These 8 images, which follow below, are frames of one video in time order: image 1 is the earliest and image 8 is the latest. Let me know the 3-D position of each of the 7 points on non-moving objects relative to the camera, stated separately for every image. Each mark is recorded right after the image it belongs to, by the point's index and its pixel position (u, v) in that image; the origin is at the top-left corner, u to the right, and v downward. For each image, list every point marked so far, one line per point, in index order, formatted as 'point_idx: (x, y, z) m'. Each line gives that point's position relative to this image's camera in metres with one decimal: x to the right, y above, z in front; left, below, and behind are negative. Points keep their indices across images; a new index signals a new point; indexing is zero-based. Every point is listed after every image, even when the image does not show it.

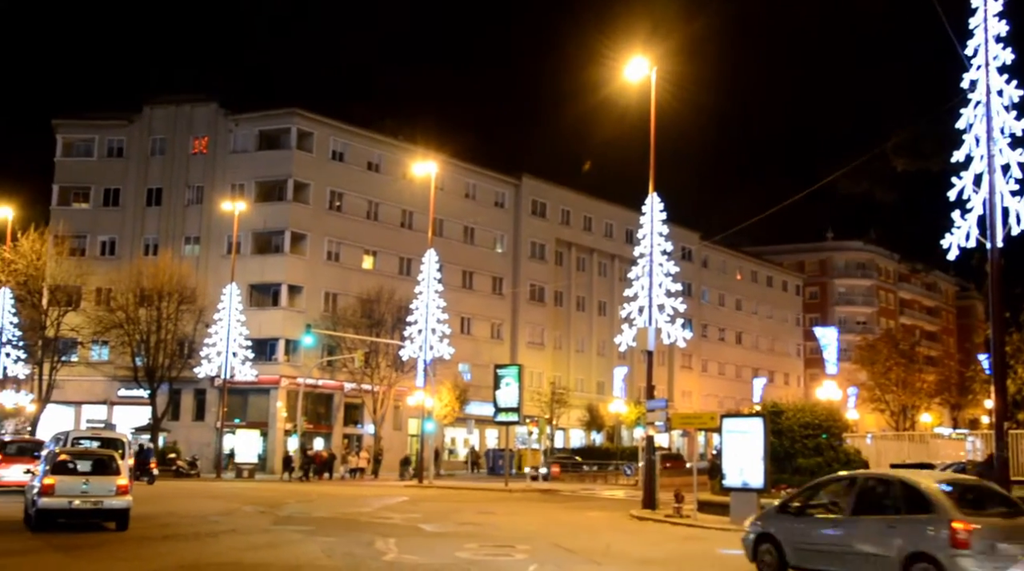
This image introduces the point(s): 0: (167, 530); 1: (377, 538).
0: (-6.0, -4.3, +17.2) m
1: (-2.4, -4.5, +17.7) m
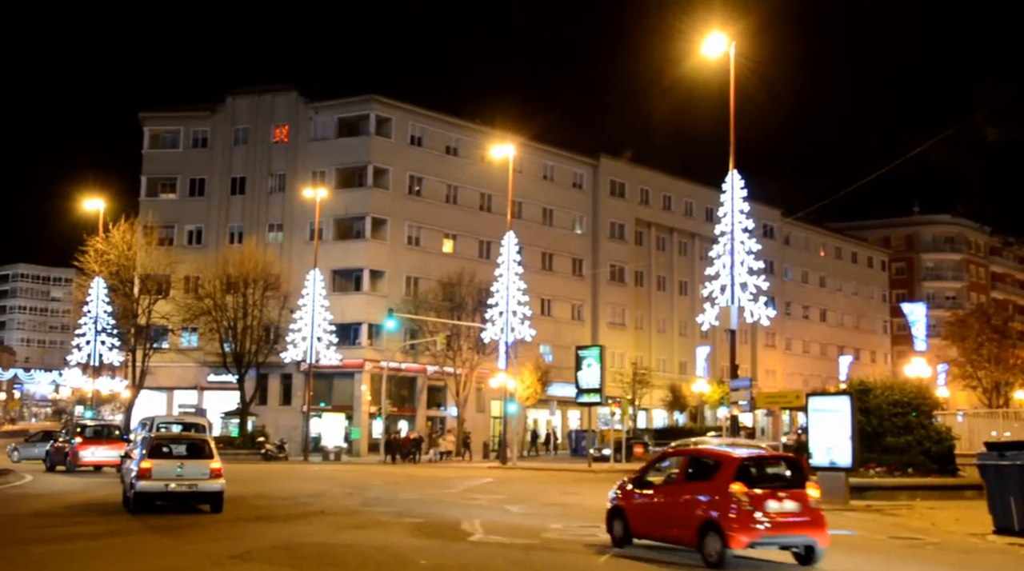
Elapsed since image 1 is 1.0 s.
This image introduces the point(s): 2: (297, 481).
0: (-4.5, -4.0, +17.6) m
1: (-0.9, -4.2, +17.8) m
2: (-4.2, -3.9, +19.6) m
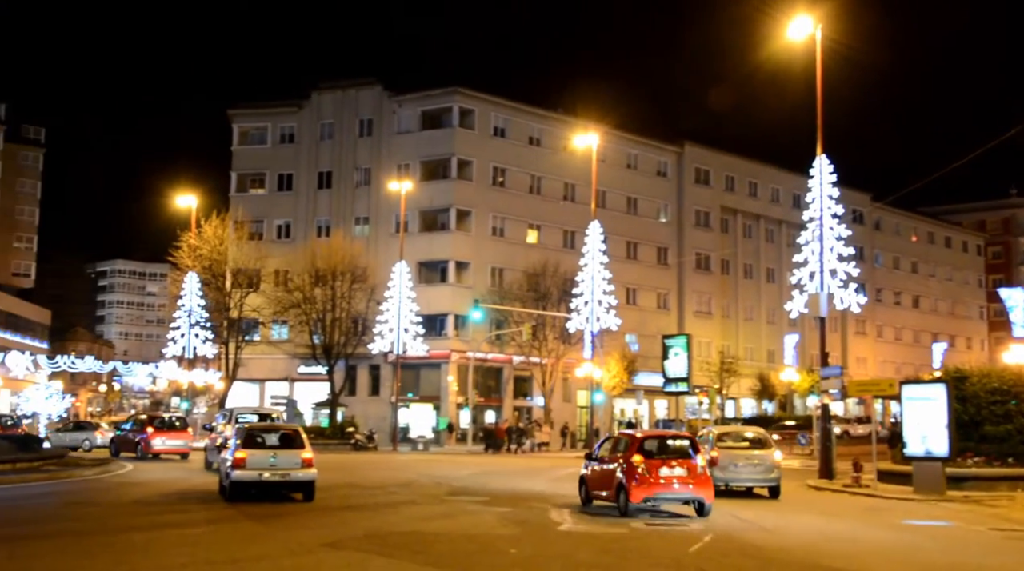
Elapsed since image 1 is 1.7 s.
0: (-2.9, -3.9, +17.8) m
1: (+0.7, -4.1, +17.8) m
2: (-2.4, -3.7, +19.8) m
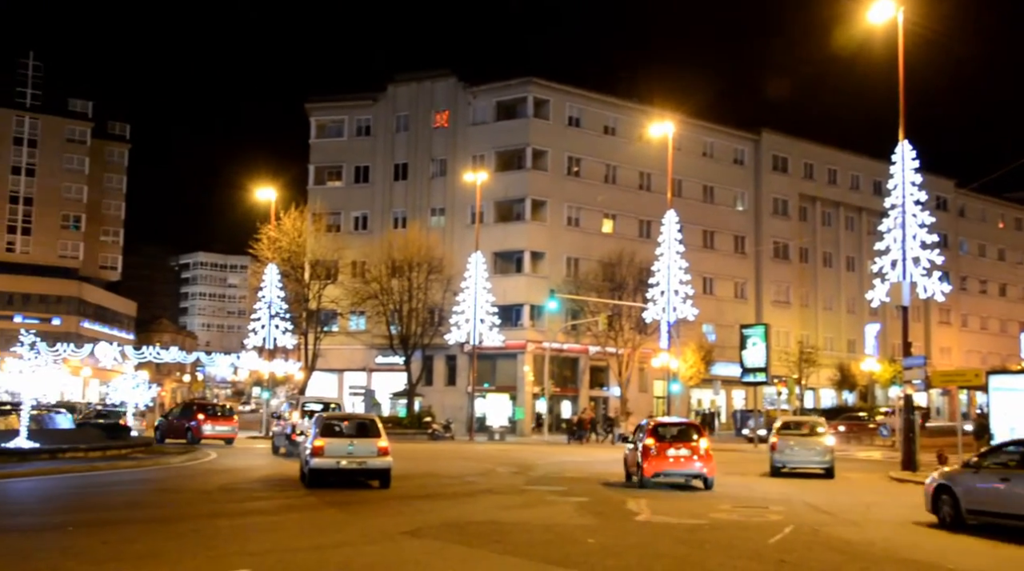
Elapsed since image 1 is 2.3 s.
0: (-1.6, -3.7, +17.9) m
1: (+2.1, -3.9, +17.8) m
2: (-0.9, -3.6, +20.0) m
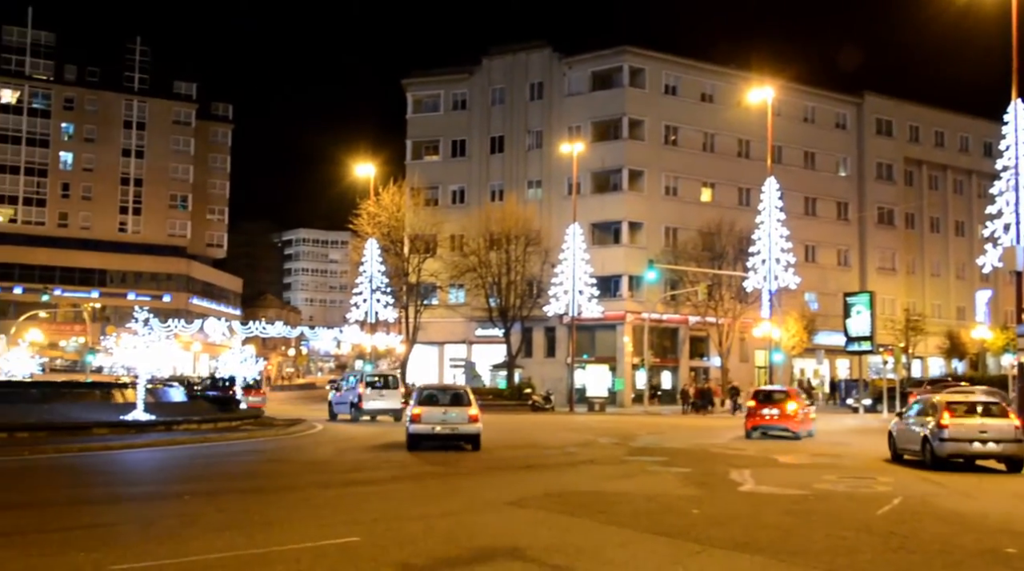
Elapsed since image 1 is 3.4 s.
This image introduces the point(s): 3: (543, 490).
0: (+0.3, -3.2, +18.1) m
1: (+3.9, -3.3, +17.7) m
2: (+1.0, -3.0, +20.0) m
3: (+0.5, -3.5, +16.8) m
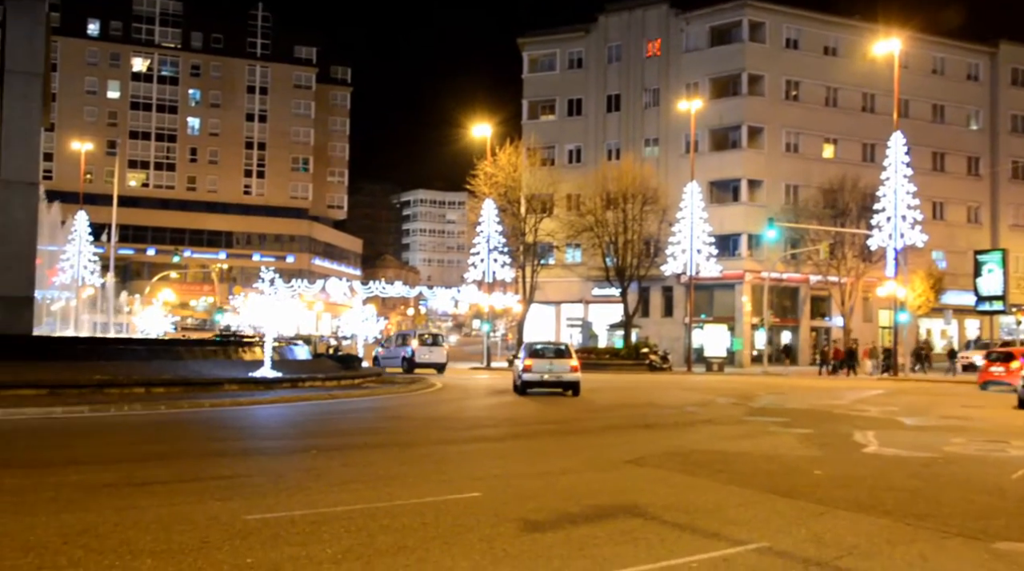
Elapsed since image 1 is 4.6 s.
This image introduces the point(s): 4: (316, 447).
0: (+2.5, -2.5, +18.1) m
1: (+6.0, -2.6, +17.4) m
2: (+3.4, -2.2, +20.0) m
3: (+2.6, -2.8, +16.8) m
4: (-3.4, -2.8, +16.9) m
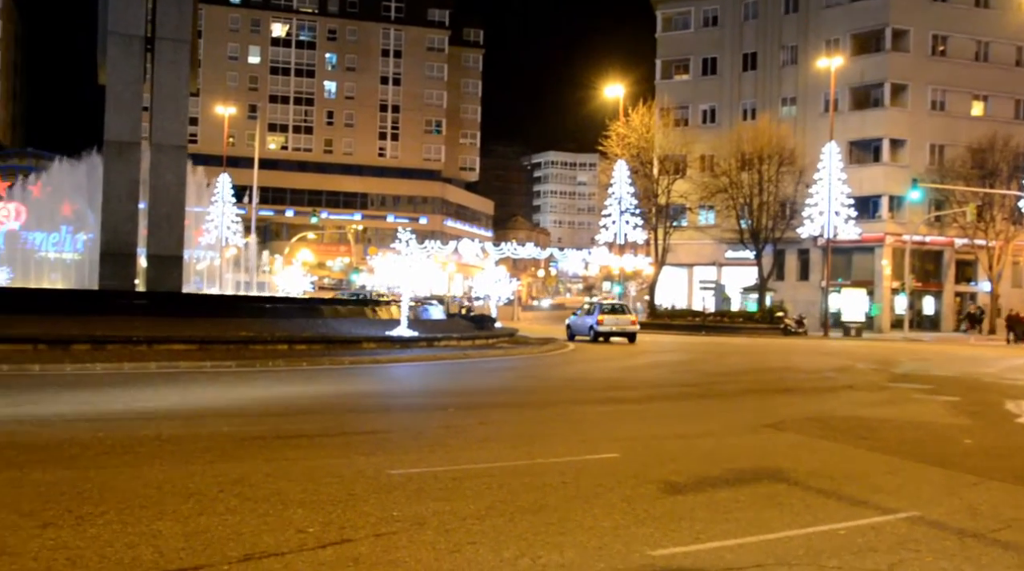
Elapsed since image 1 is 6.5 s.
0: (+4.8, -1.8, +17.9) m
1: (+8.3, -1.9, +16.8) m
2: (+5.9, -1.4, +19.7) m
3: (+4.9, -2.2, +16.6) m
4: (-1.1, -2.1, +17.3) m
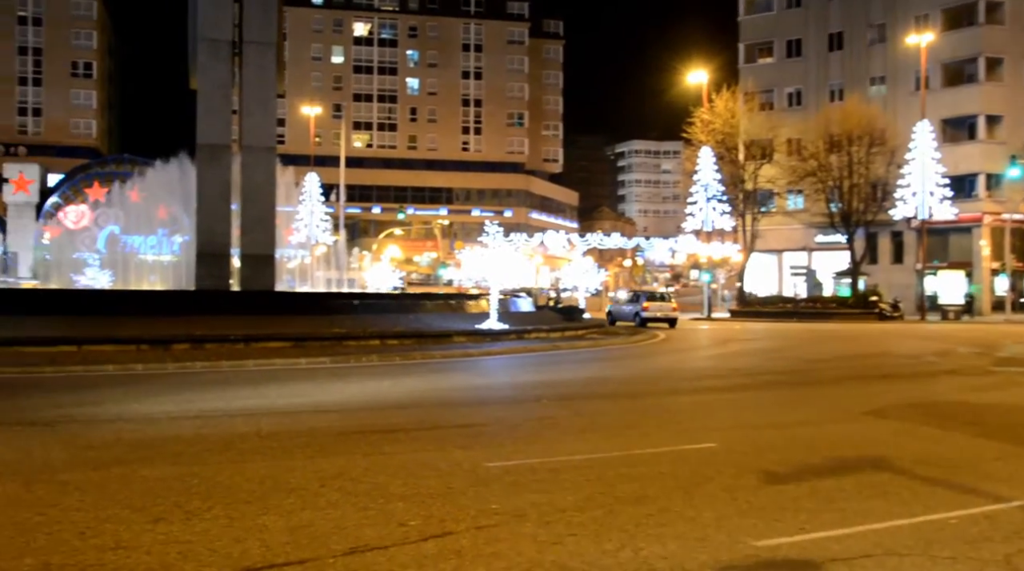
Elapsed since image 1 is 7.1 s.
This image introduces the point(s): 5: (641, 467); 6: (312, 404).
0: (+6.5, -1.5, +17.6) m
1: (+9.9, -1.6, +16.3) m
2: (+7.7, -1.1, +19.3) m
3: (+6.4, -1.9, +16.3) m
4: (+0.5, -2.0, +17.4) m
5: (+1.8, -2.5, +13.5) m
6: (-3.5, -2.1, +17.0) m
